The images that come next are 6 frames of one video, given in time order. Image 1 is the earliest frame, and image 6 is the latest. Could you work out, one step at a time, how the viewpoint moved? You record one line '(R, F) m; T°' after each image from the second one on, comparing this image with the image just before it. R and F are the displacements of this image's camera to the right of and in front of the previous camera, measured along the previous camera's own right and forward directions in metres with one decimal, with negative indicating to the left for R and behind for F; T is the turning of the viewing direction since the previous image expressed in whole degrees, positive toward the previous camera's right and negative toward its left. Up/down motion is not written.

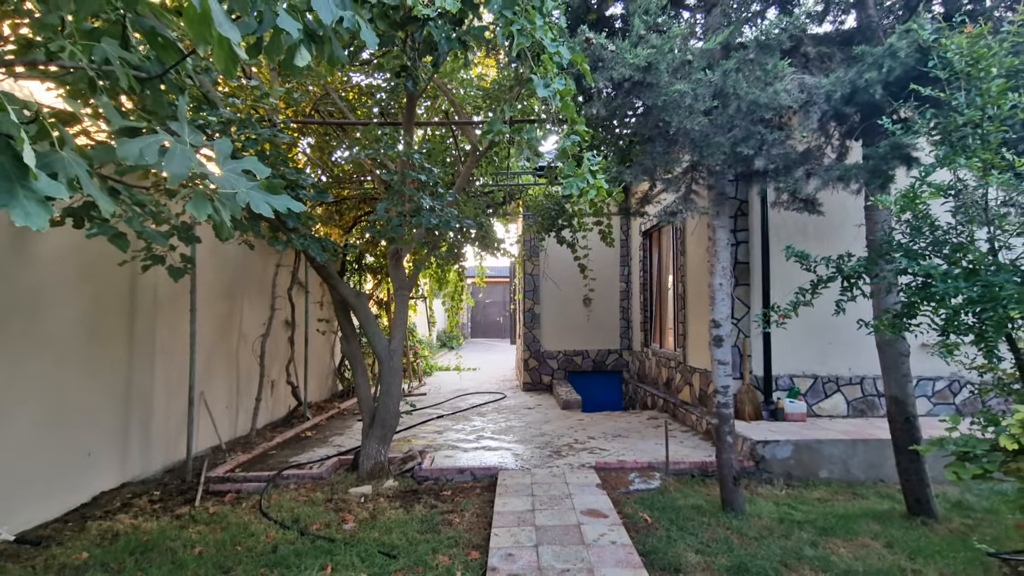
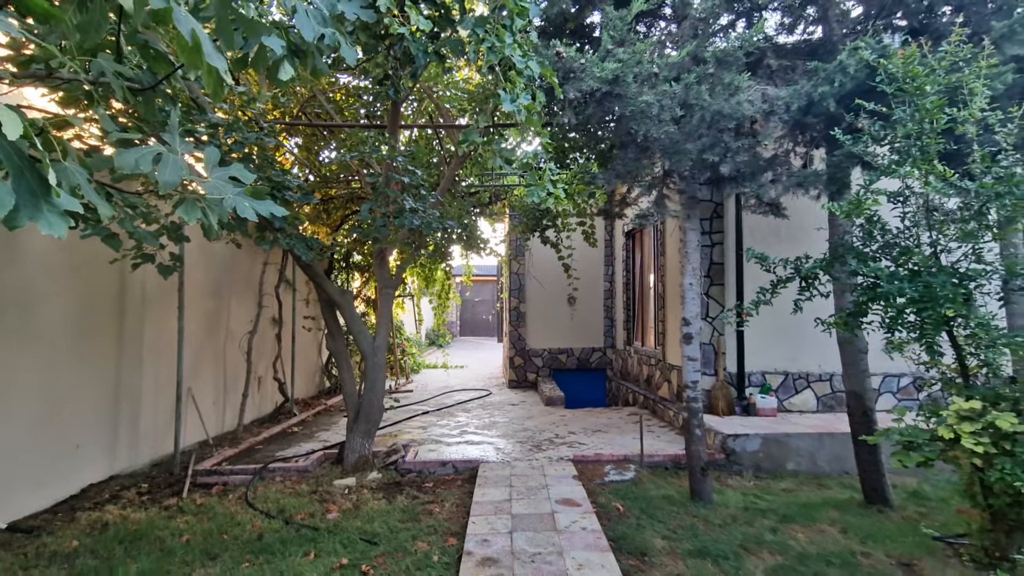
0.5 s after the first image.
(+0.1, -0.2) m; +1°
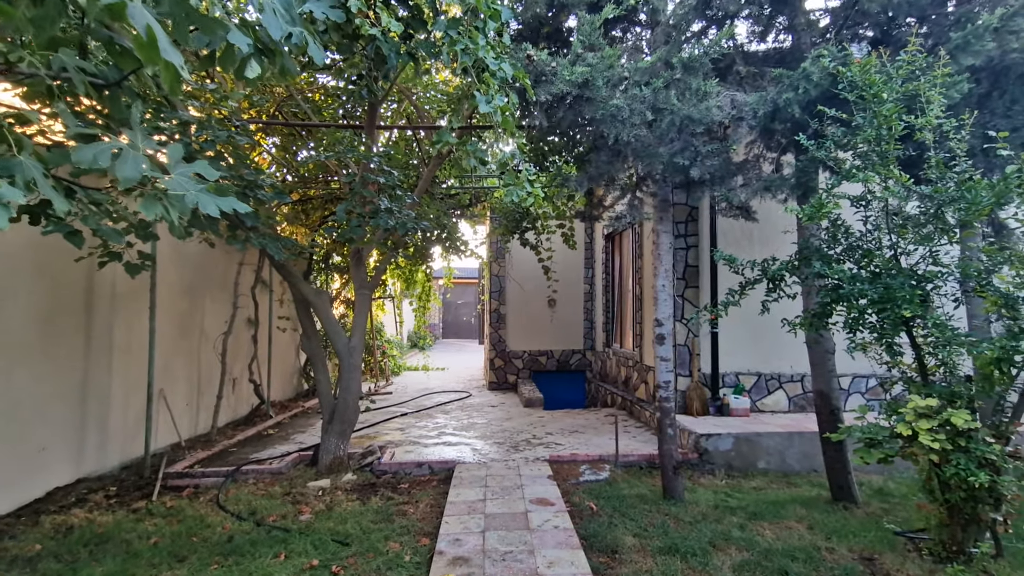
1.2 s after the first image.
(+0.1, 0.0) m; +2°
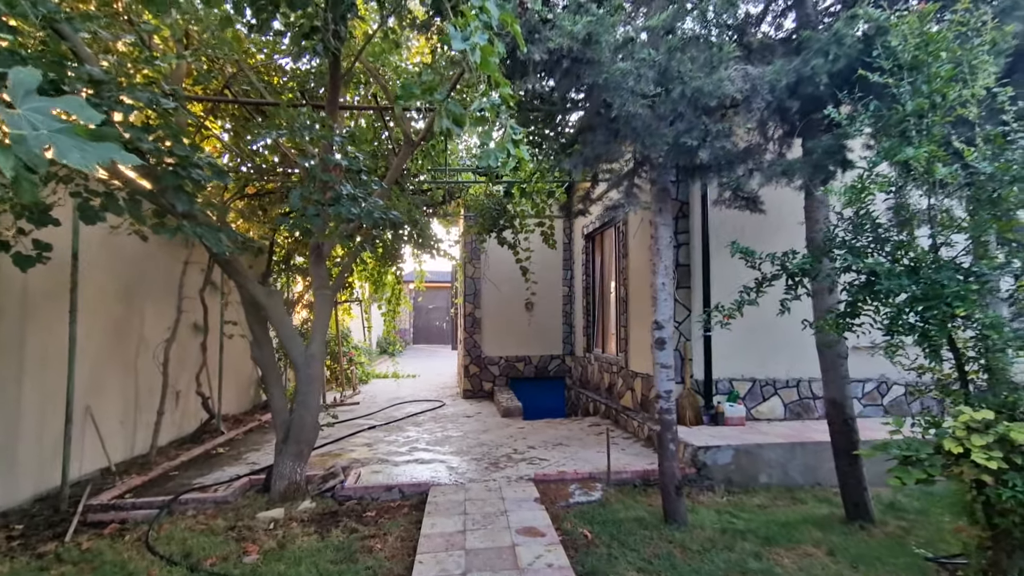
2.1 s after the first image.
(-0.1, +0.5) m; +3°
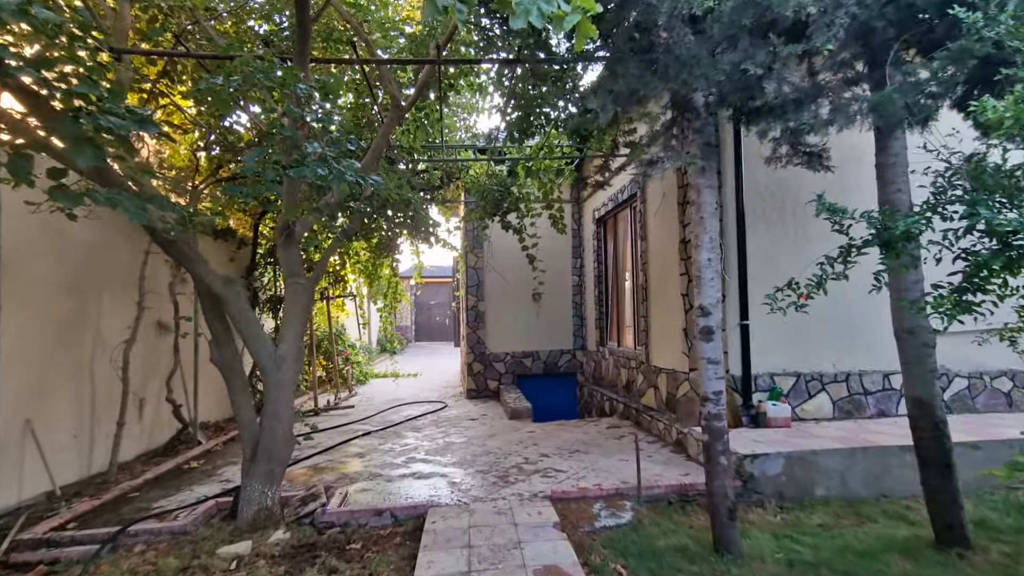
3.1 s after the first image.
(0.0, +0.7) m; 0°
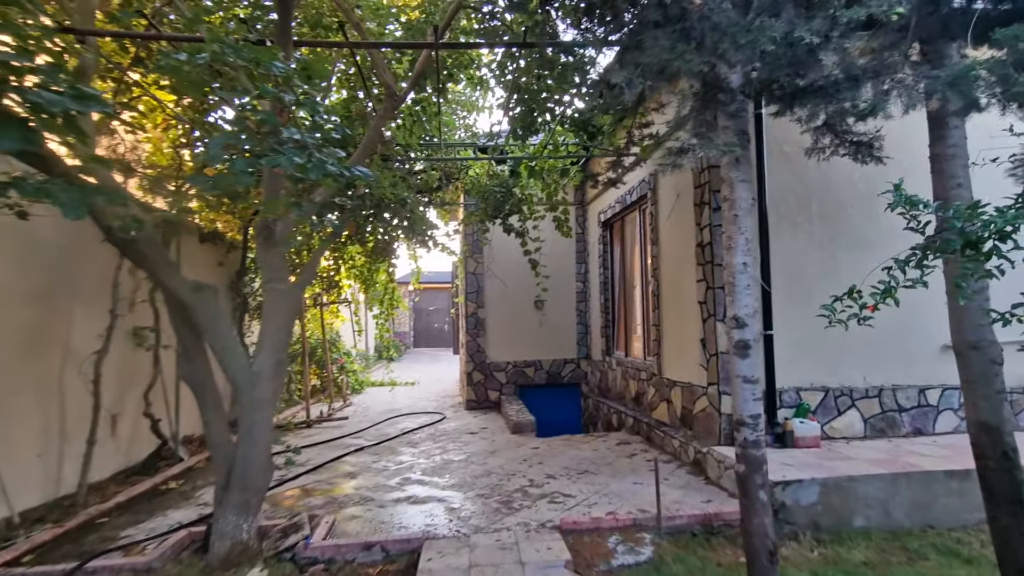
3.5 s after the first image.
(0.0, +0.4) m; 0°
